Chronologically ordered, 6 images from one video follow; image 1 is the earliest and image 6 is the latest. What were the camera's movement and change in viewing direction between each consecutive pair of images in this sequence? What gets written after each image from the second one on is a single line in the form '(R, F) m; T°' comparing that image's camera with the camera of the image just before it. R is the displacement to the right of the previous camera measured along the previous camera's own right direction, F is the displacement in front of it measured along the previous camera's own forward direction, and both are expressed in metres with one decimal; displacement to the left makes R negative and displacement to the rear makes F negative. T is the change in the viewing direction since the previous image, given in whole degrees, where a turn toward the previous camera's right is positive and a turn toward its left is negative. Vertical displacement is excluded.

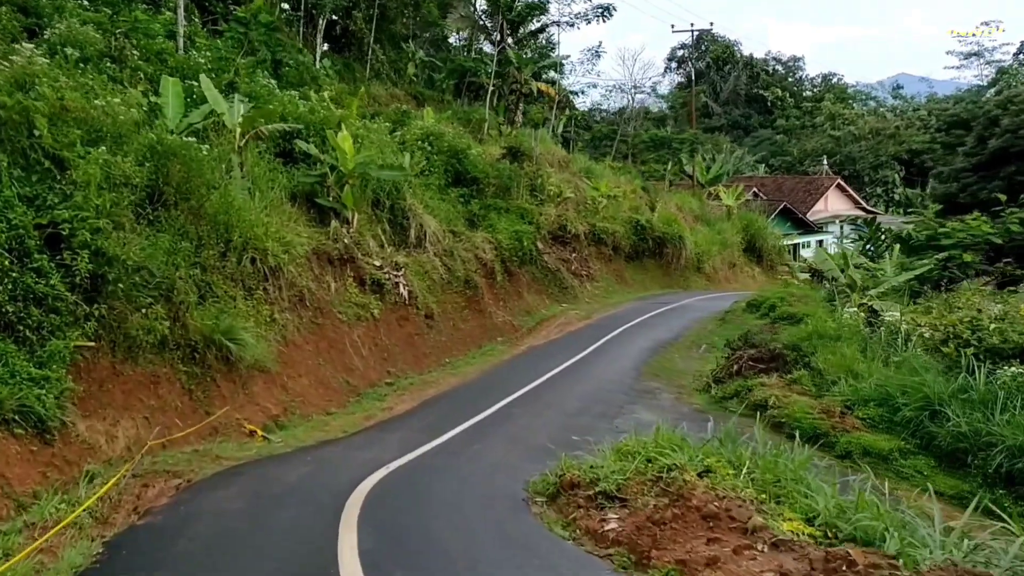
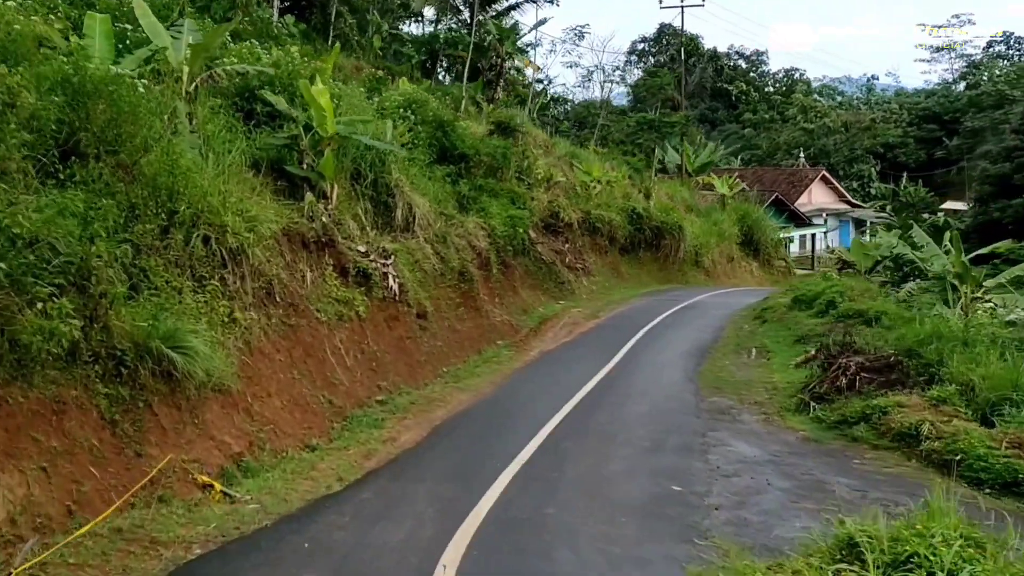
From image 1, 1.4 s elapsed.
(-0.7, +3.2) m; +2°
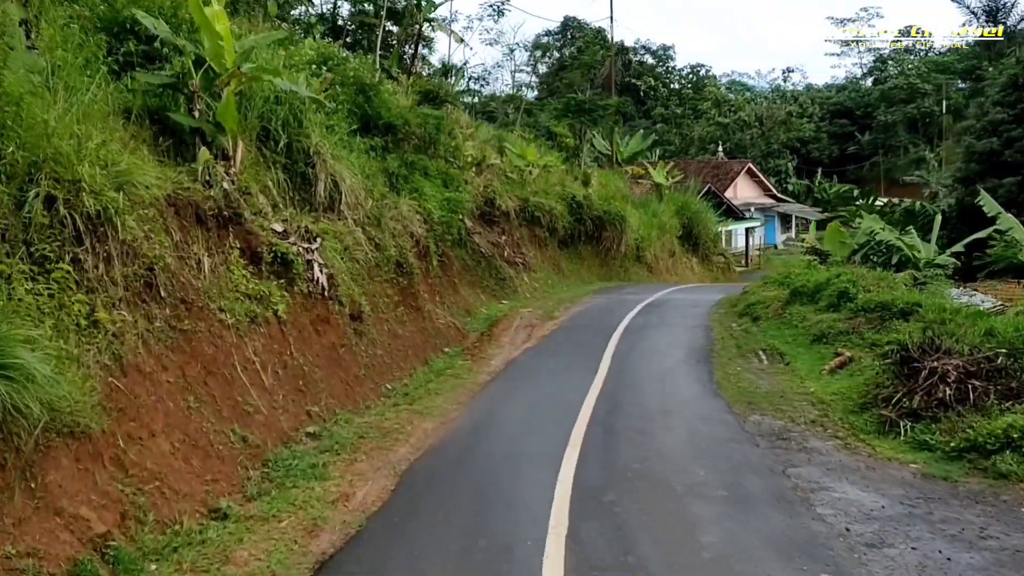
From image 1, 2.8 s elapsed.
(-0.5, +2.9) m; +5°
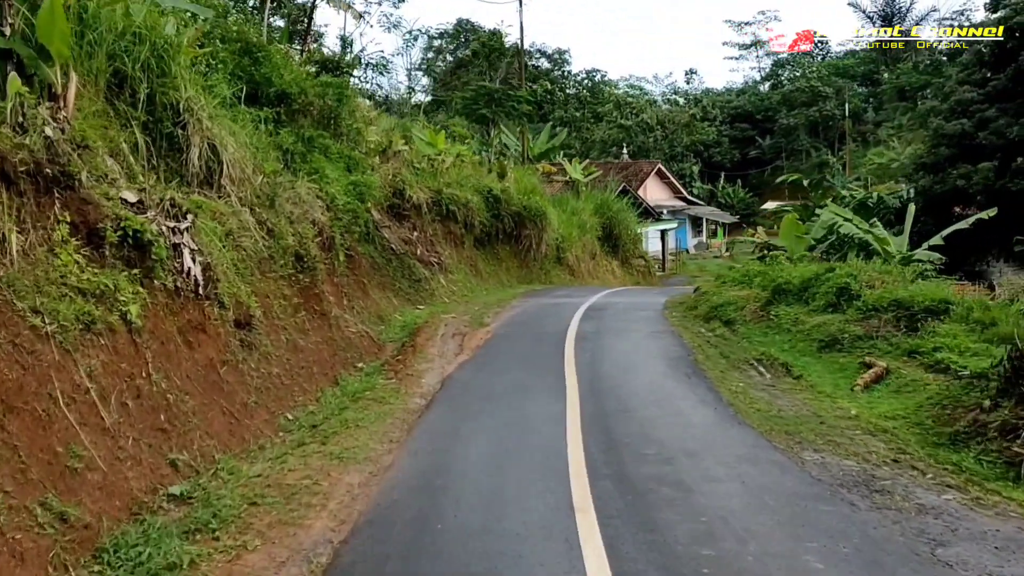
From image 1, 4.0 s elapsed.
(-0.3, +2.6) m; +5°
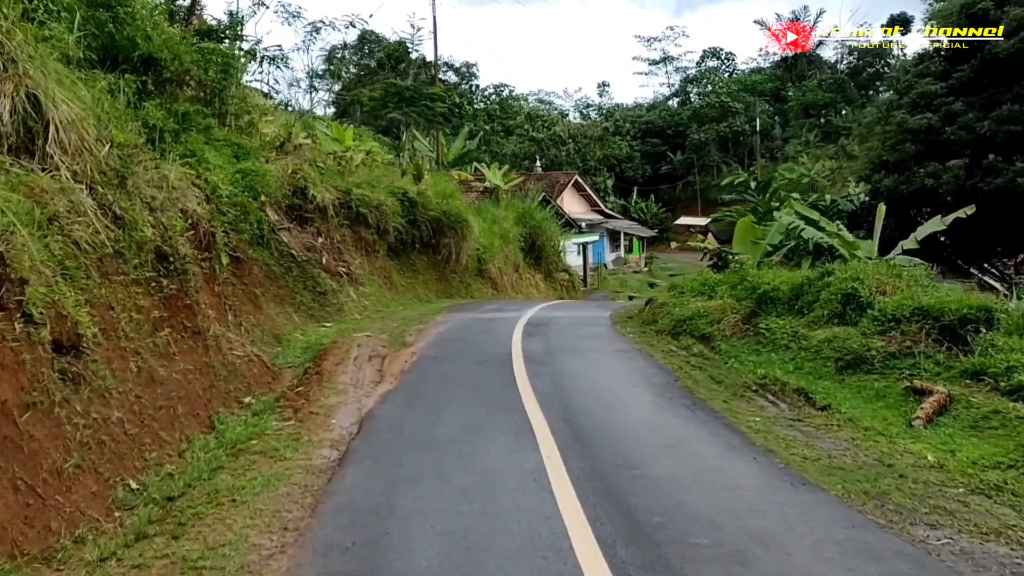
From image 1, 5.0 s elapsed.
(-0.2, +2.3) m; +4°
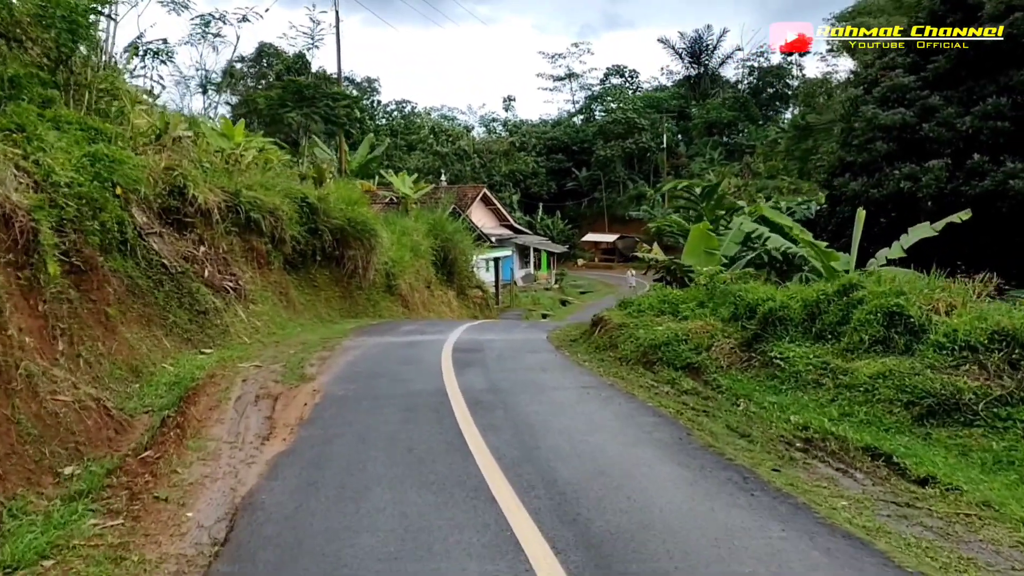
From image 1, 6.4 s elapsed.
(-0.2, +2.4) m; +4°
